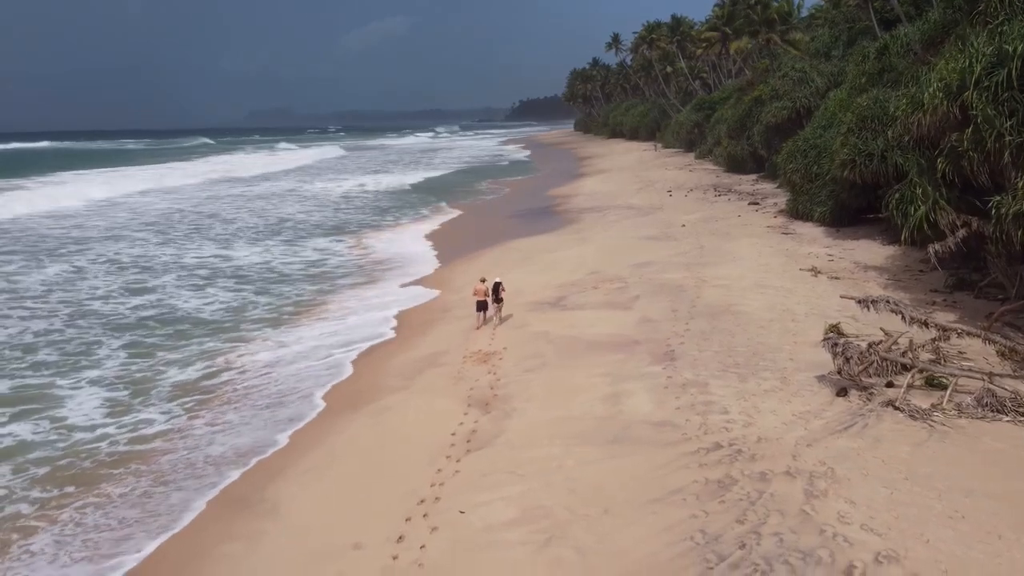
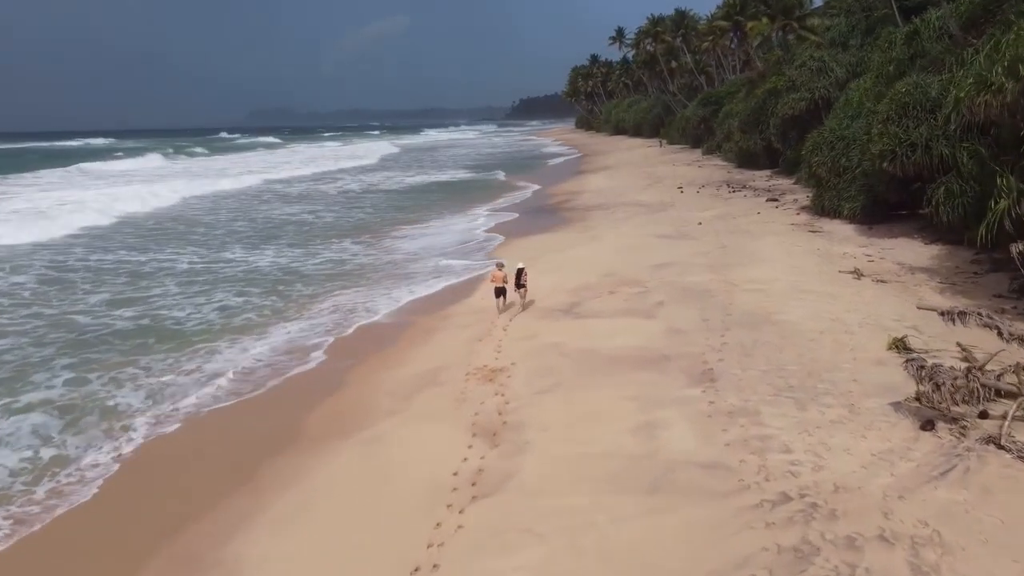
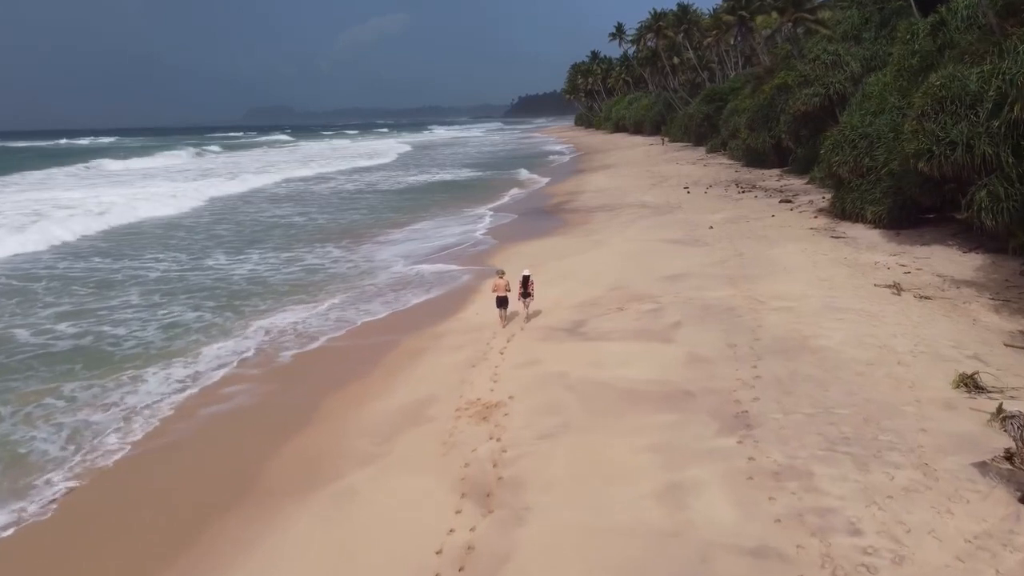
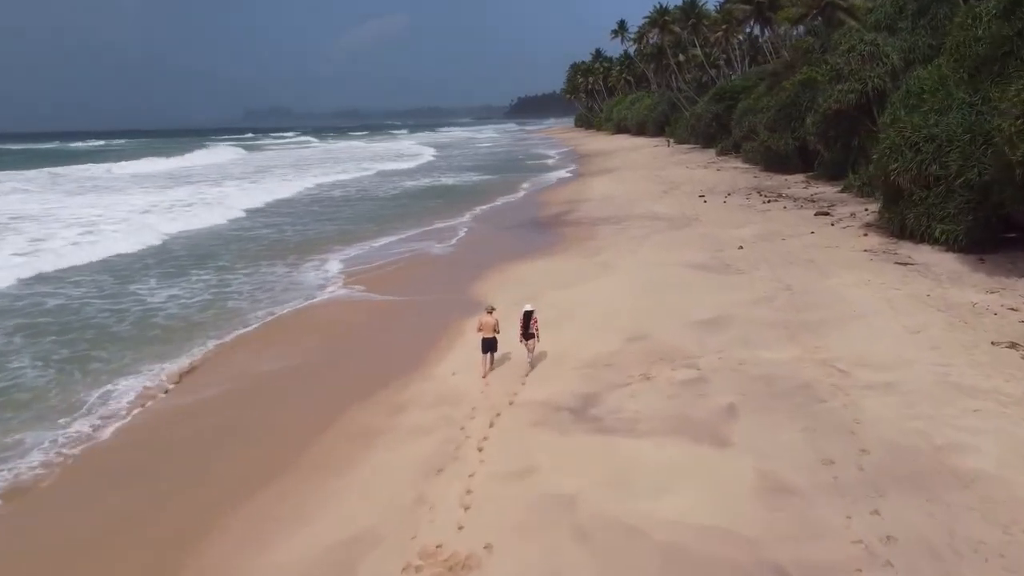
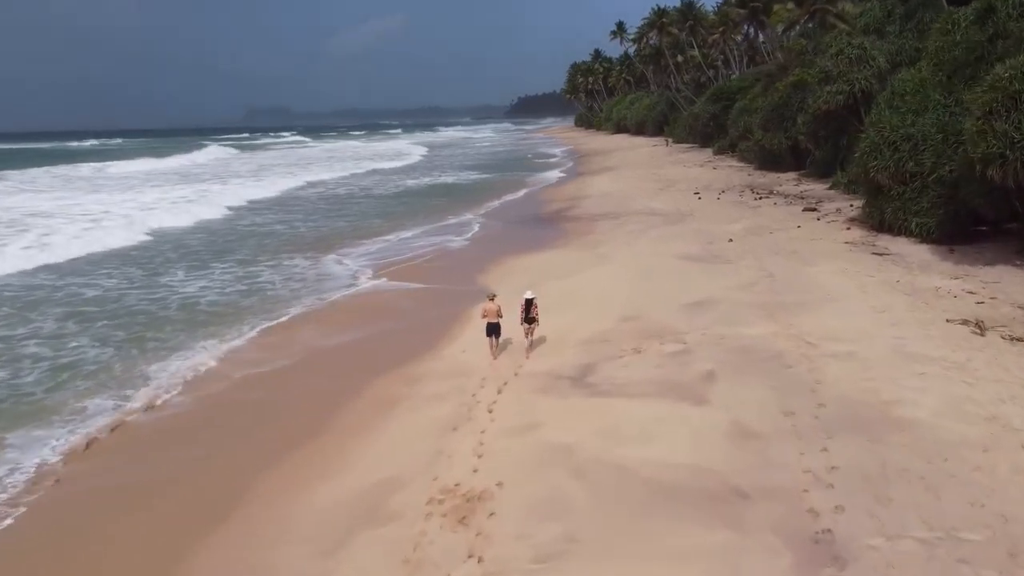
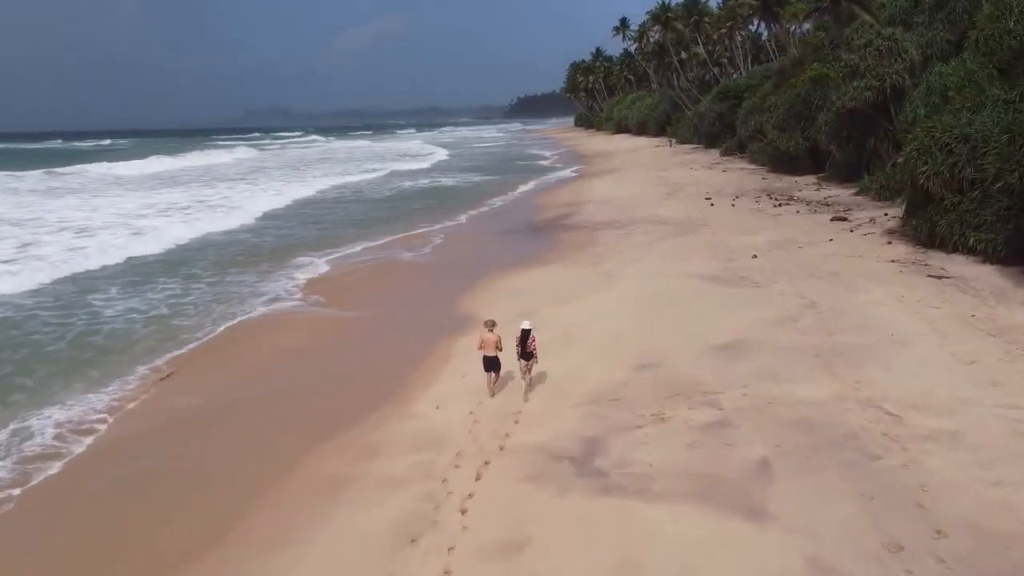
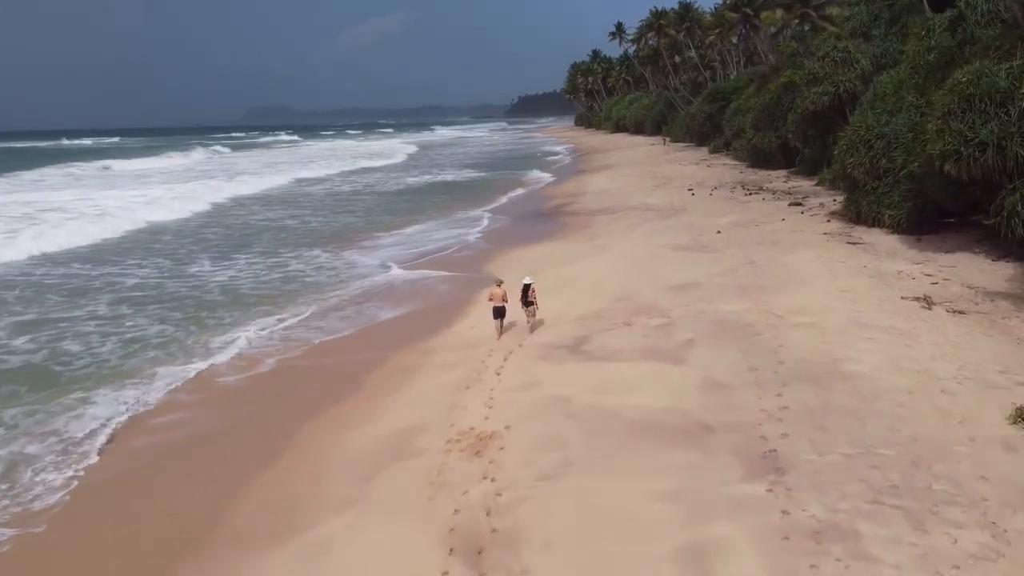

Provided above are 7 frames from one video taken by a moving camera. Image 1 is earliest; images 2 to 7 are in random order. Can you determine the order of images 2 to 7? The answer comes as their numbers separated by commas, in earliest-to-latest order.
2, 3, 7, 5, 4, 6
